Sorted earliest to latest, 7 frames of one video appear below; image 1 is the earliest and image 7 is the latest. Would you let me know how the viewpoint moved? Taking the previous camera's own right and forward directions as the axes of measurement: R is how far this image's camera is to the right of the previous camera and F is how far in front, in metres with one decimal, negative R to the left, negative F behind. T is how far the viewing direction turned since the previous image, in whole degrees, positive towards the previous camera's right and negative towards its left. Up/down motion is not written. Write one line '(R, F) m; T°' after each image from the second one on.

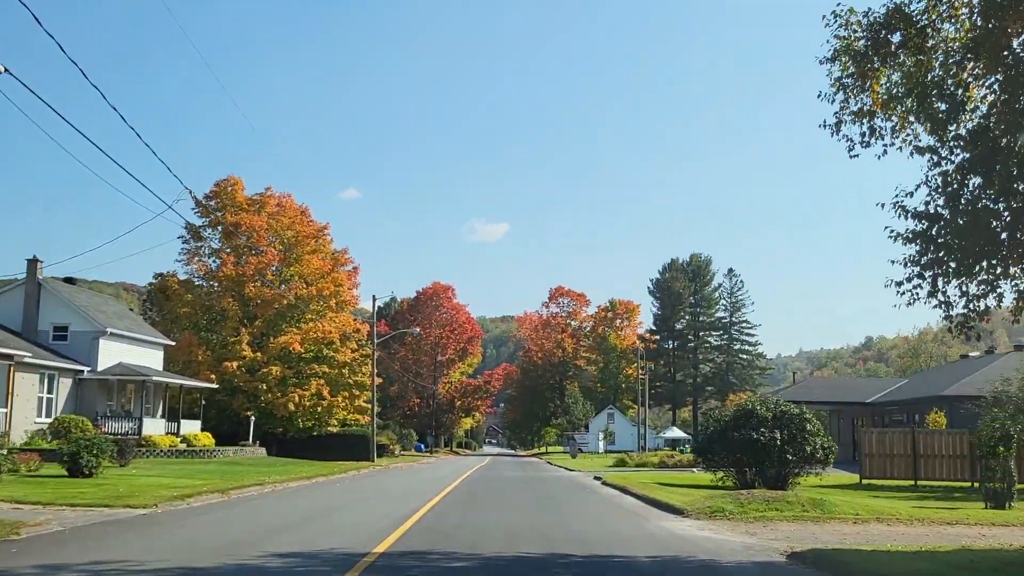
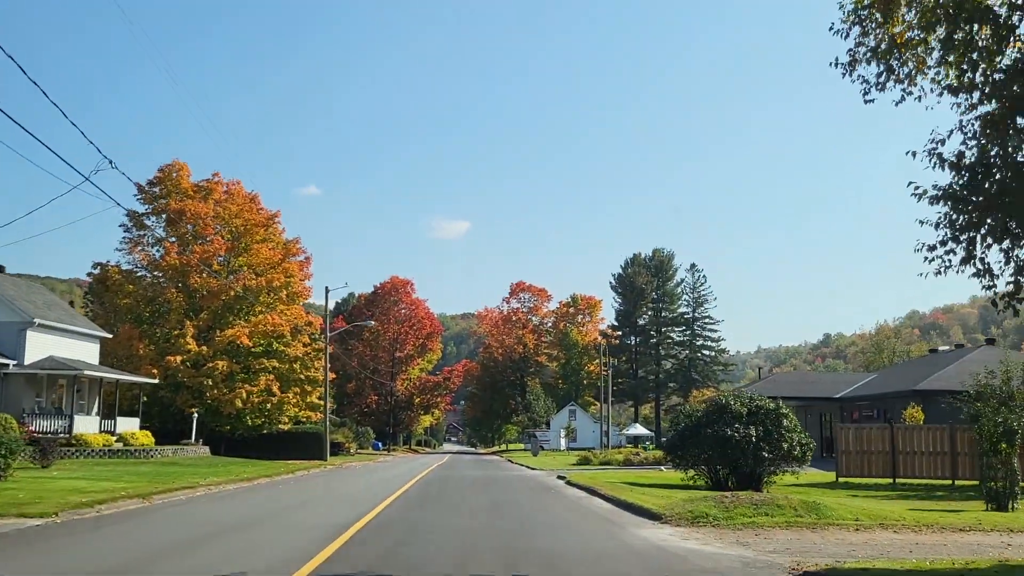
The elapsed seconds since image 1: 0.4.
(0.0, +1.9) m; +2°
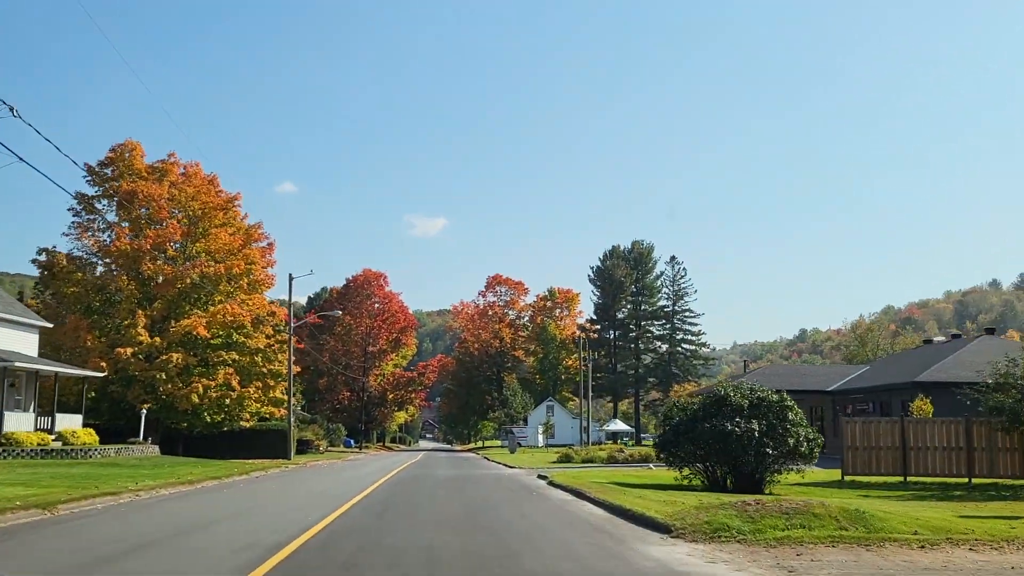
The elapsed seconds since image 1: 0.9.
(0.0, +2.7) m; +2°
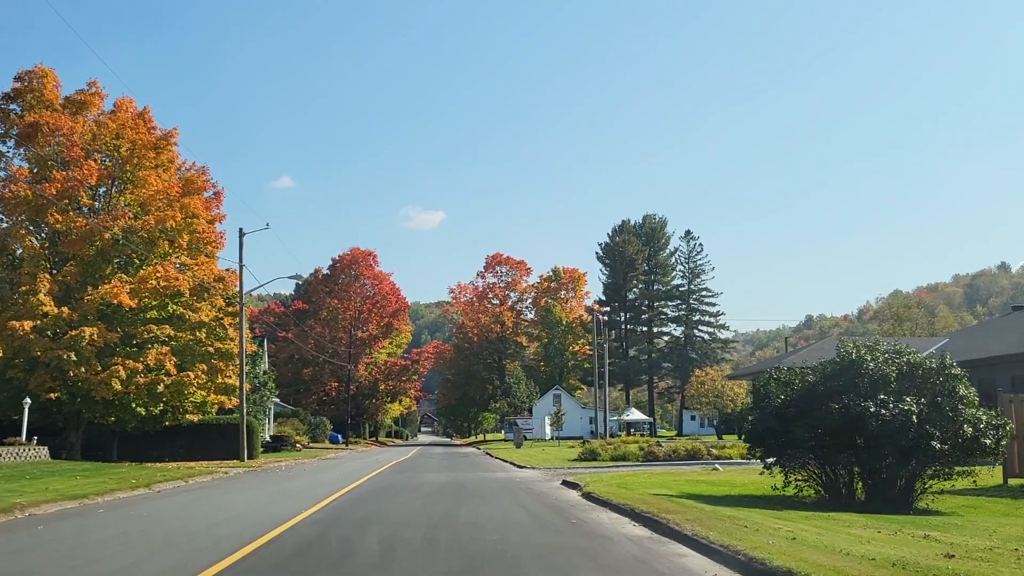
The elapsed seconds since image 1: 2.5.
(-0.3, +8.7) m; 0°
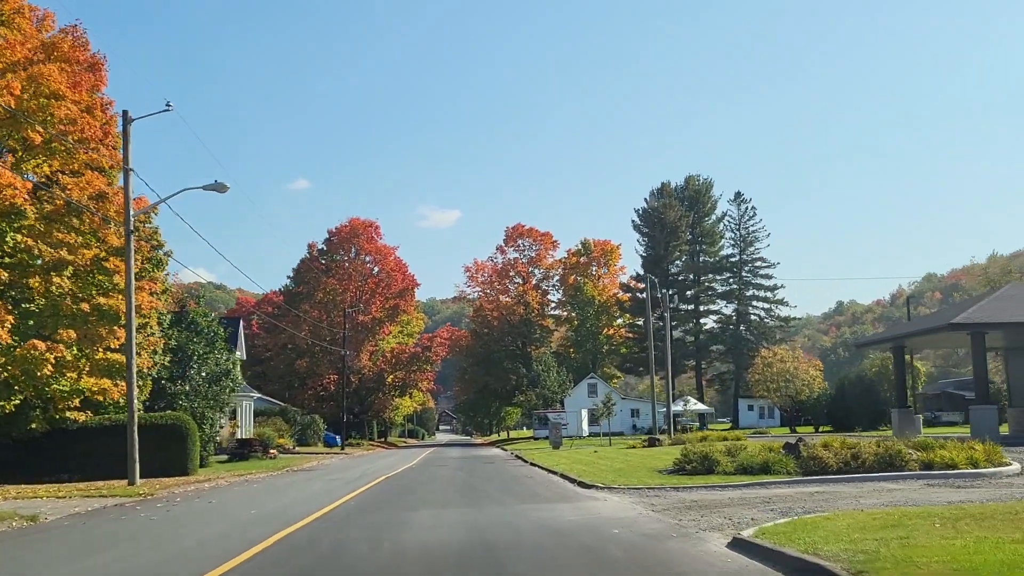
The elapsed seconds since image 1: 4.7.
(-0.8, +13.0) m; -1°
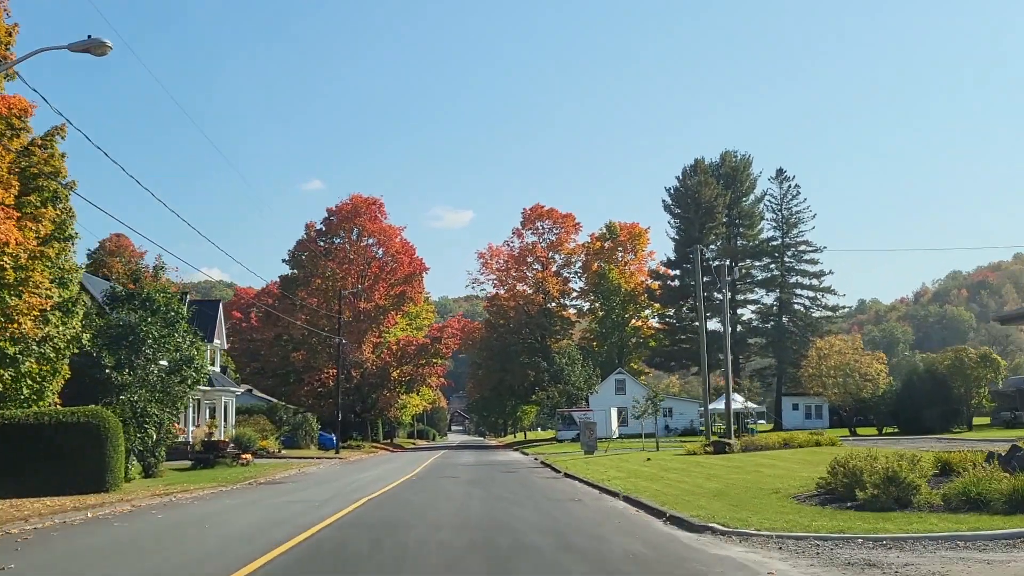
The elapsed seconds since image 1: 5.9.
(-0.5, +7.9) m; -1°
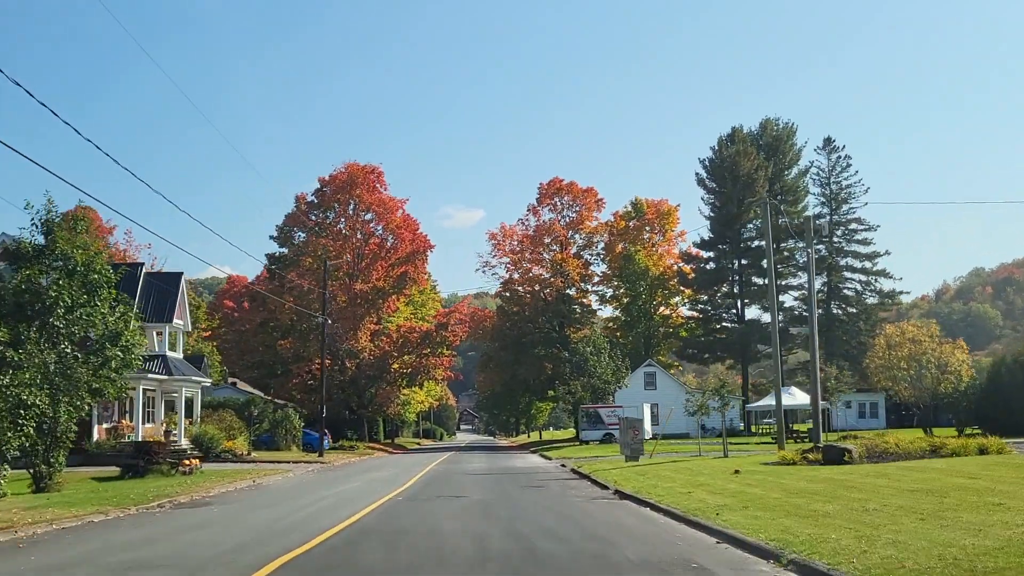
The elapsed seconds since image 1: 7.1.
(-0.4, +8.3) m; -1°
